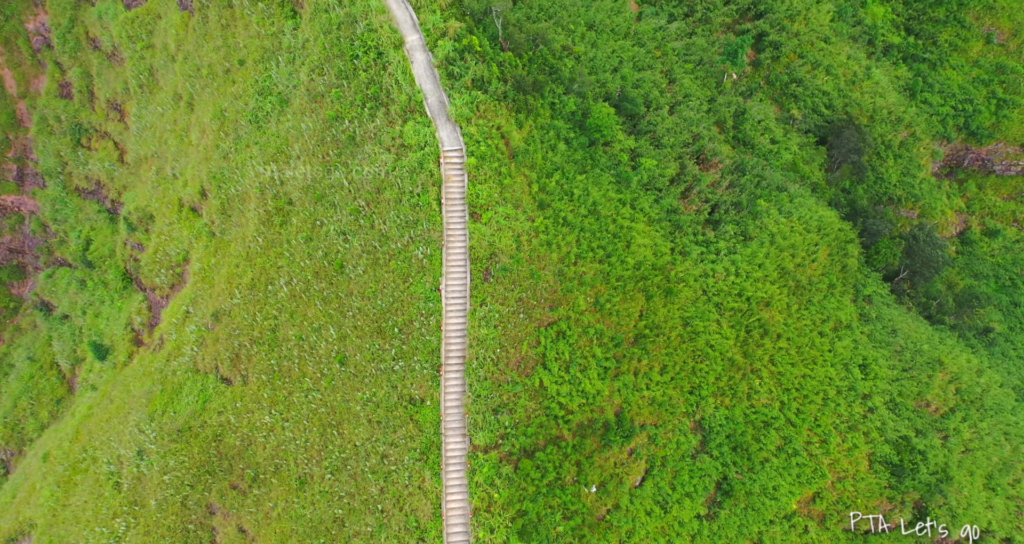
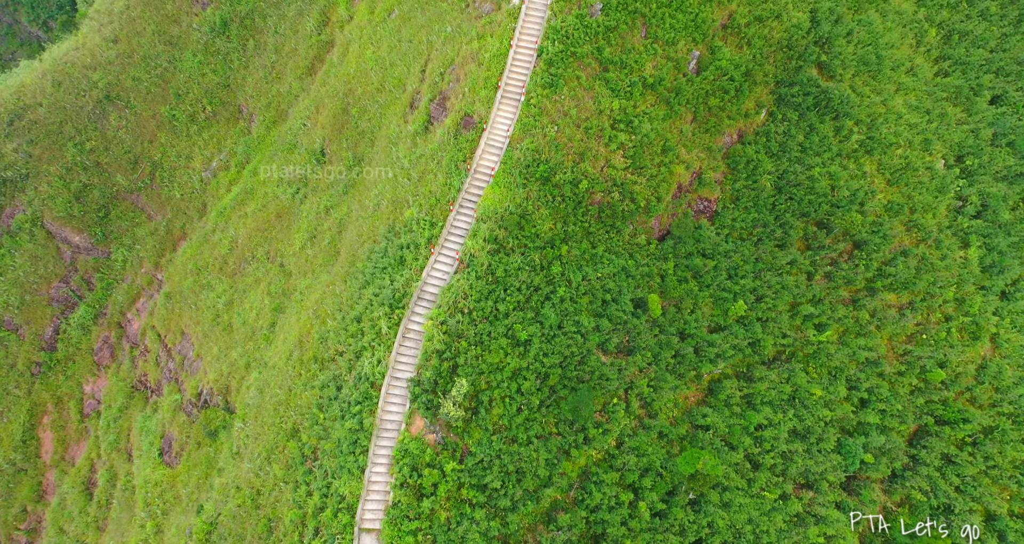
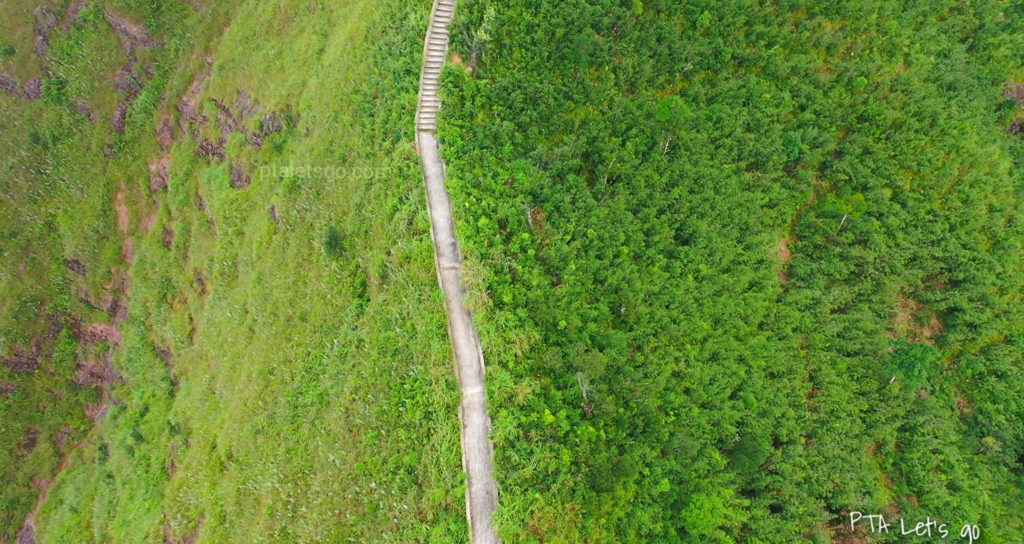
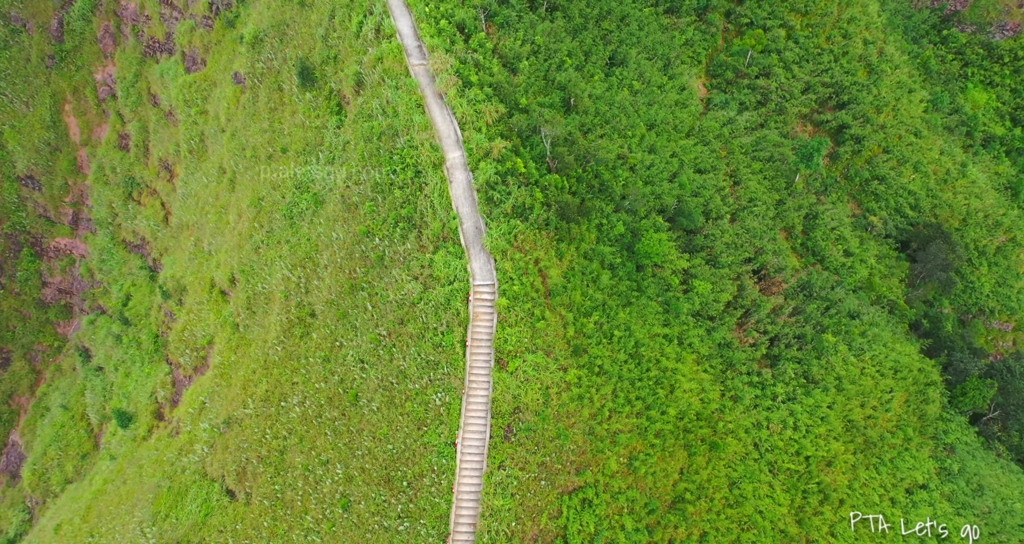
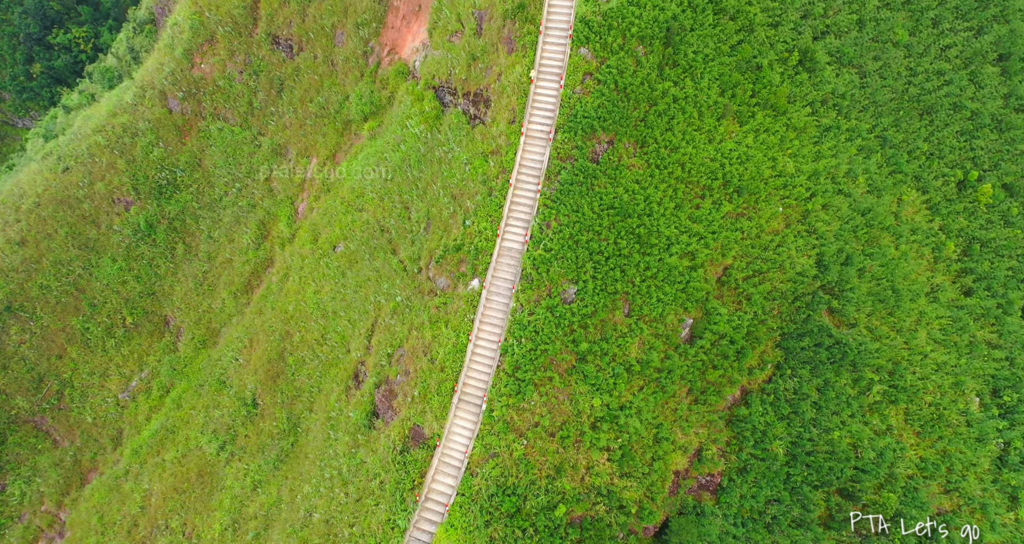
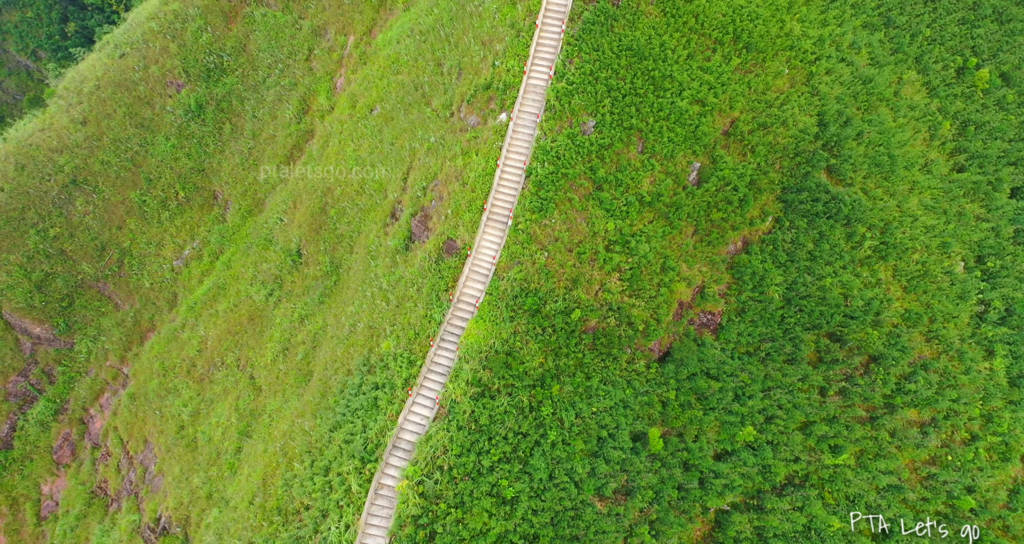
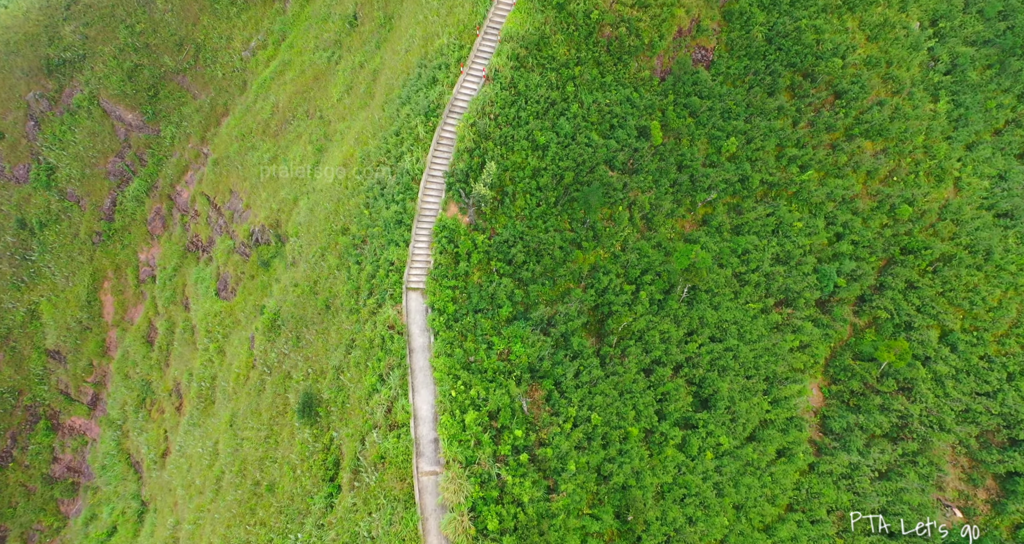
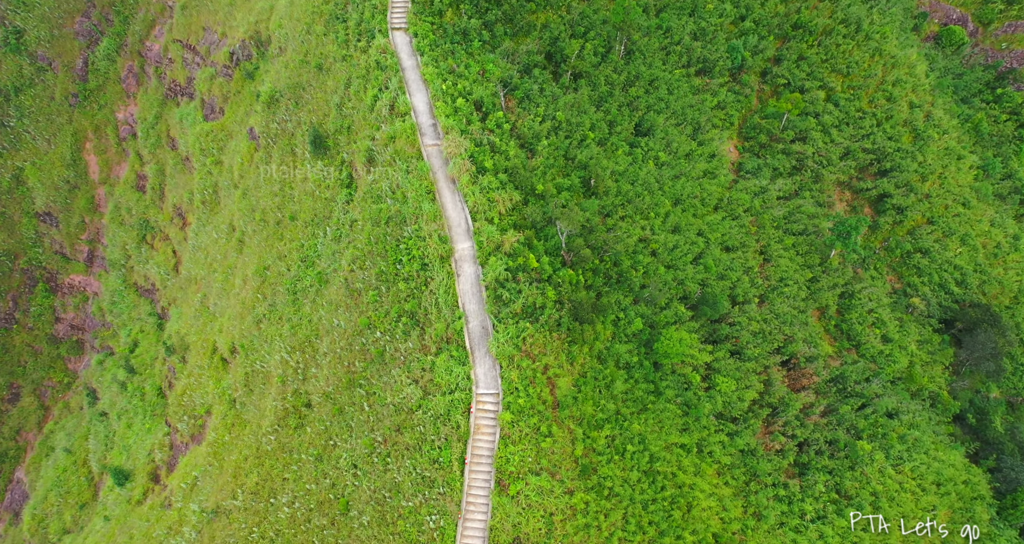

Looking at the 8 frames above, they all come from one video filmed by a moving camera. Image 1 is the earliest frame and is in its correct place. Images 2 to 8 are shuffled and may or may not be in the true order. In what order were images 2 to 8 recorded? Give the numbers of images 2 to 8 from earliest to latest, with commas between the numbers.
4, 8, 3, 7, 2, 6, 5
